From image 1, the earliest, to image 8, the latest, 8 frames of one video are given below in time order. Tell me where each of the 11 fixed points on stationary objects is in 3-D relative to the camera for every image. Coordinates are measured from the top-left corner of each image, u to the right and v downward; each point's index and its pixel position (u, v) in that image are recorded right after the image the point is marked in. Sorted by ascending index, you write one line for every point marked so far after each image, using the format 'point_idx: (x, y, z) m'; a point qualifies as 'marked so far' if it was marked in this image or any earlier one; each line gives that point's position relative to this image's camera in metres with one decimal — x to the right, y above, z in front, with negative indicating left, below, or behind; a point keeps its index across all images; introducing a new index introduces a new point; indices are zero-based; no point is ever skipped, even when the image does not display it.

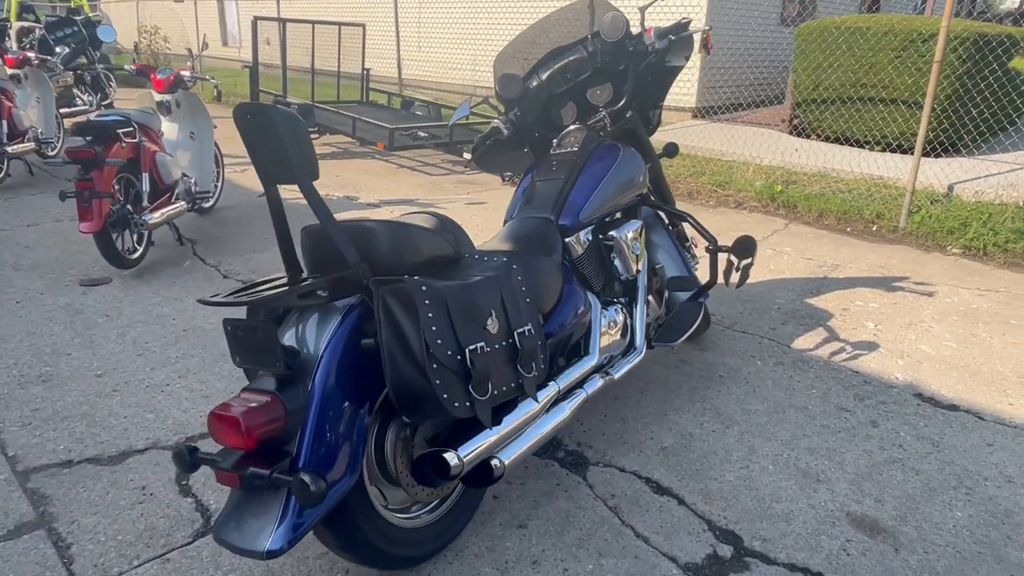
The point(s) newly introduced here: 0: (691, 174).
0: (+2.1, +1.4, +8.4) m
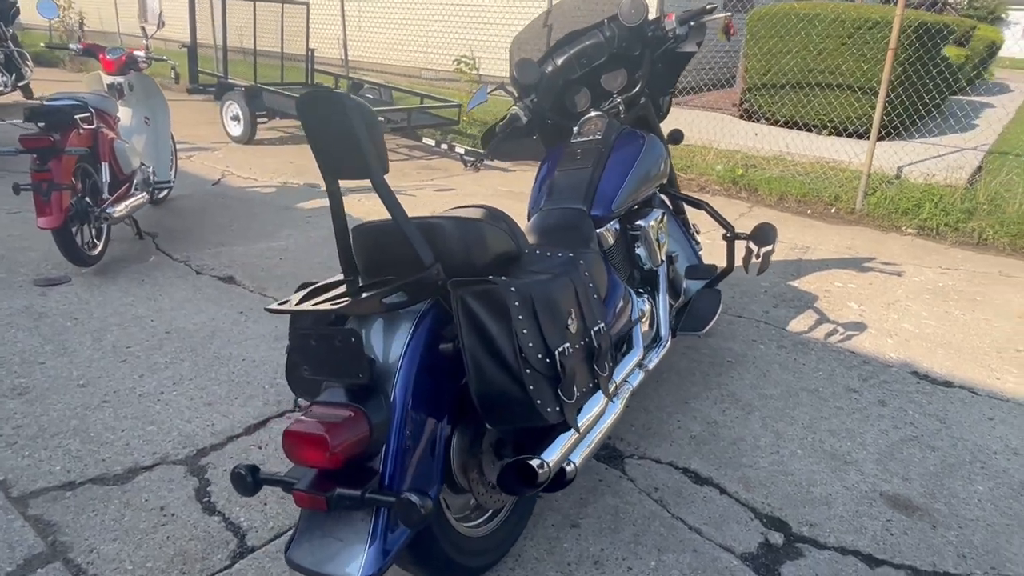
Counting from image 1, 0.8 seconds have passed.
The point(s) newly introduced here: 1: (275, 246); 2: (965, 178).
0: (+1.7, +1.6, +8.4) m
1: (-1.8, +0.3, +5.2) m
2: (+4.7, +1.2, +7.1) m
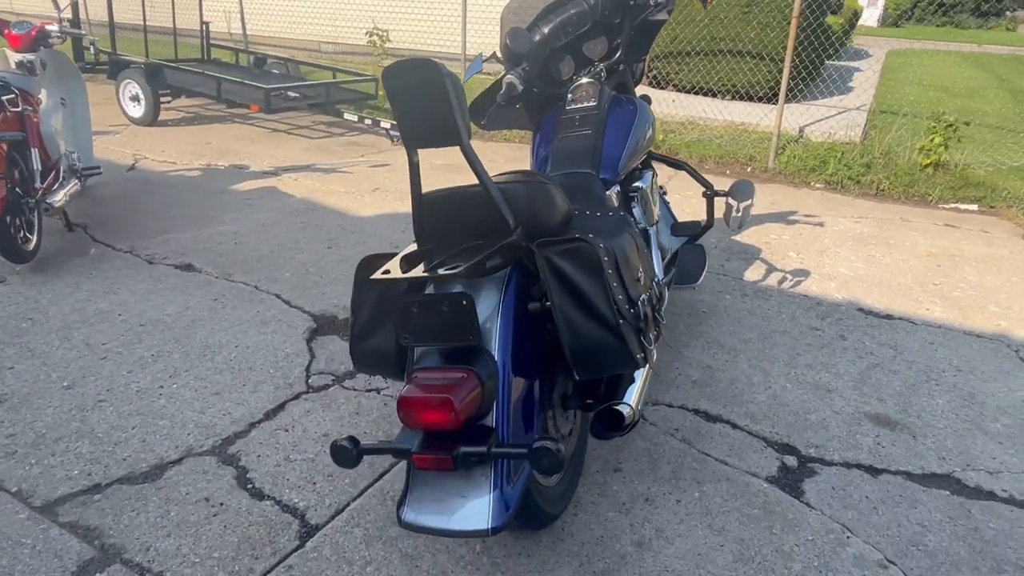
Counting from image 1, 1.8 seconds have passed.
0: (+0.8, +2.1, +8.6) m
1: (-2.1, +0.4, +5.0) m
2: (+4.0, +1.8, +7.9) m
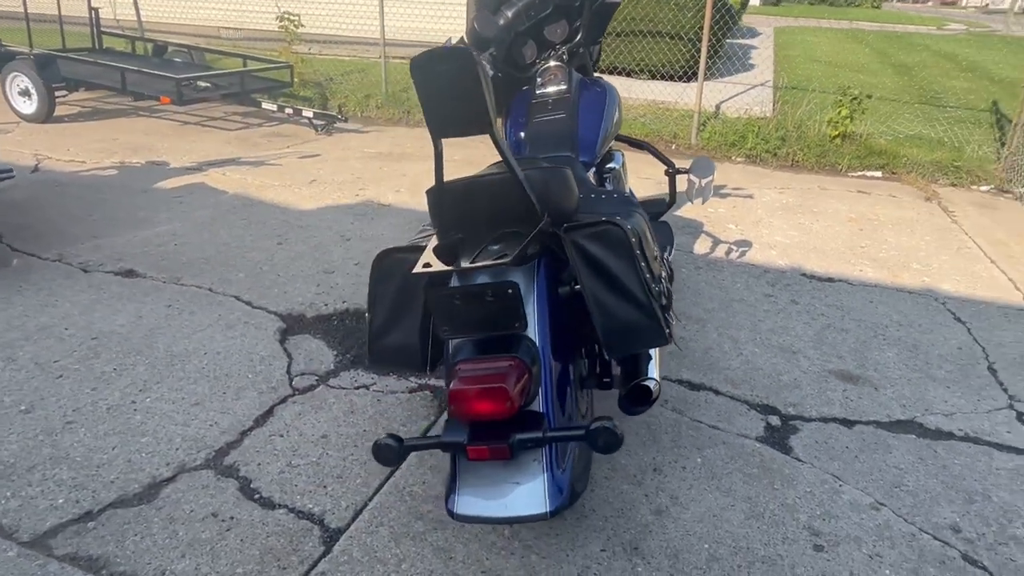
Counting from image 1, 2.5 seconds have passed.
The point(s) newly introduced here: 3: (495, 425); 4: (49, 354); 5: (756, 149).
0: (-0.2, +2.3, +8.6) m
1: (-2.4, +0.4, +4.7) m
2: (+3.2, +2.2, +8.3) m
3: (0.0, -0.4, +1.8) m
4: (-2.2, -0.3, +3.2) m
5: (+2.7, +1.6, +7.6) m
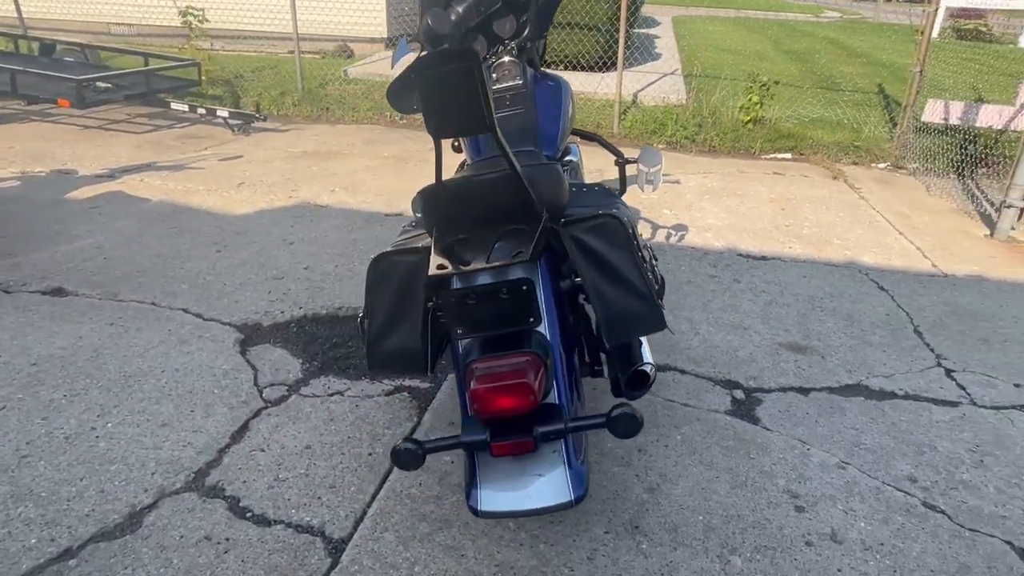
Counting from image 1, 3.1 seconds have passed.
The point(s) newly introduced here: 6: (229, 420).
0: (-1.1, +2.3, +8.6) m
1: (-2.8, +0.3, +4.4) m
2: (+2.2, +2.4, +8.6) m
3: (0.0, -0.4, +1.8) m
4: (-2.3, -0.4, +3.0) m
5: (+1.9, +1.8, +7.9) m
6: (-1.2, -0.5, +2.8) m
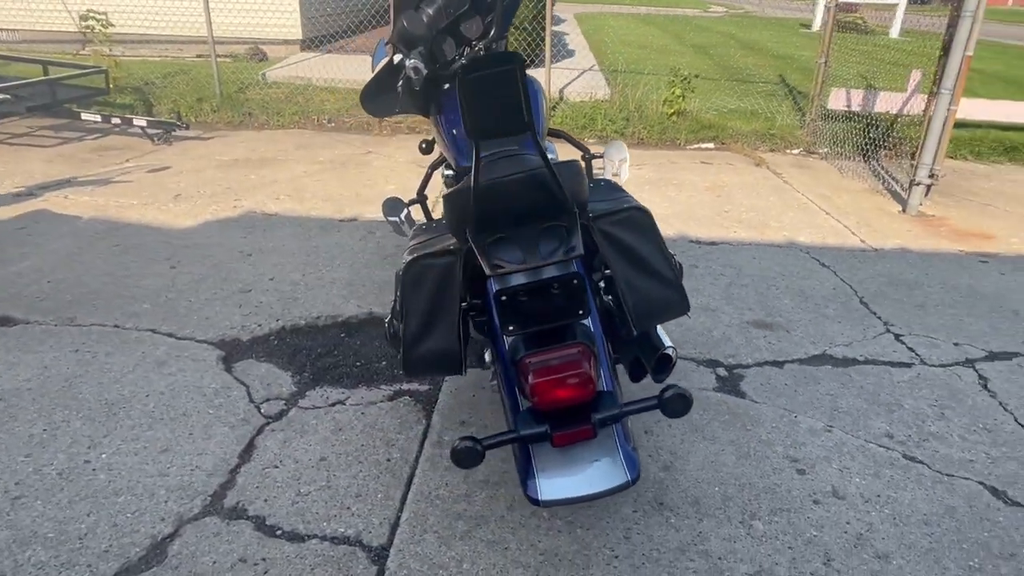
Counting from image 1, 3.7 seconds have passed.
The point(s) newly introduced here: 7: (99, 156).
0: (-2.0, +2.2, +8.4) m
1: (-2.9, +0.1, +4.1) m
2: (+1.3, +2.6, +8.9) m
3: (+0.2, -0.3, +1.9) m
4: (-2.3, -0.6, +2.7) m
5: (+1.1, +1.9, +8.2) m
6: (-1.1, -0.6, +2.7) m
7: (-4.0, +1.3, +6.6) m
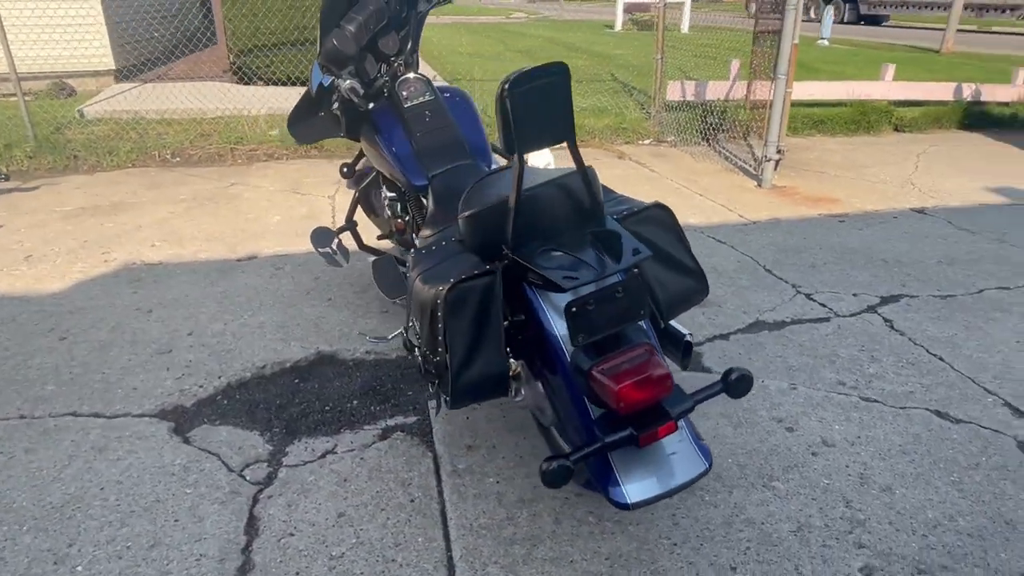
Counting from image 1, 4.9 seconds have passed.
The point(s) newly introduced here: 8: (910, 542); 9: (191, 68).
0: (-3.6, +1.7, +7.7) m
1: (-3.2, -0.4, +3.3) m
2: (-0.6, +2.5, +9.0) m
3: (+0.4, -0.3, +1.9) m
4: (-2.1, -0.9, +2.1) m
5: (-0.5, +1.8, +8.2) m
6: (-1.0, -0.8, +2.4) m
7: (-5.0, +0.5, +5.5) m
8: (+1.4, -0.9, +2.3) m
9: (-5.0, +3.4, +10.5) m
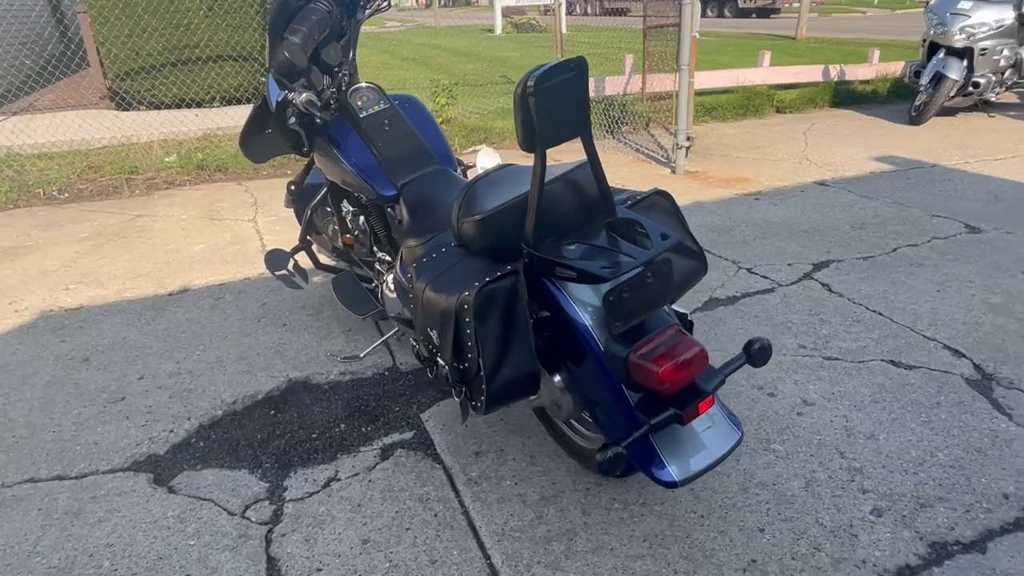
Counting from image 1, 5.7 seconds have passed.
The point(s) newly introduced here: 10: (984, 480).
0: (-4.5, +1.2, +7.1) m
1: (-3.2, -0.7, +2.8) m
2: (-1.8, +2.3, +8.8) m
3: (+0.5, -0.3, +2.0) m
4: (-1.9, -1.1, +1.8) m
5: (-1.5, +1.7, +8.1) m
6: (-0.9, -0.9, +2.3) m
7: (-5.4, 0.0, +4.7) m
8: (+1.5, -0.7, +2.5) m
9: (-6.4, +2.7, +9.7) m
10: (+1.8, -0.7, +2.5) m
